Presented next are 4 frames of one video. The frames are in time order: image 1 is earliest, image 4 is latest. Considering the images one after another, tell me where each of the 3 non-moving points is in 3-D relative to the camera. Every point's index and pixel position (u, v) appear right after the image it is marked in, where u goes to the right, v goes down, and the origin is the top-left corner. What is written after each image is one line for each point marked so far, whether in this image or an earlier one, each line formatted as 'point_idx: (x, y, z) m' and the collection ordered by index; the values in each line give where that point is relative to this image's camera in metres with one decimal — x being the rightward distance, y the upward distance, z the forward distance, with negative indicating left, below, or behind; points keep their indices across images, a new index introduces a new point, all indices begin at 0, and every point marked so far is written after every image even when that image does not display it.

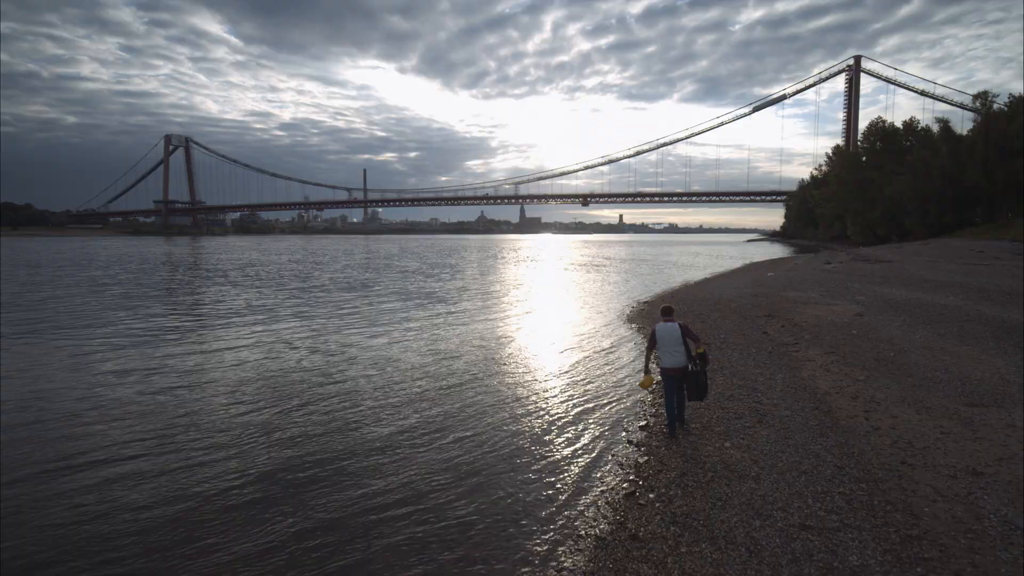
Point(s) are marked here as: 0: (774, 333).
0: (+4.6, -0.8, +9.3) m
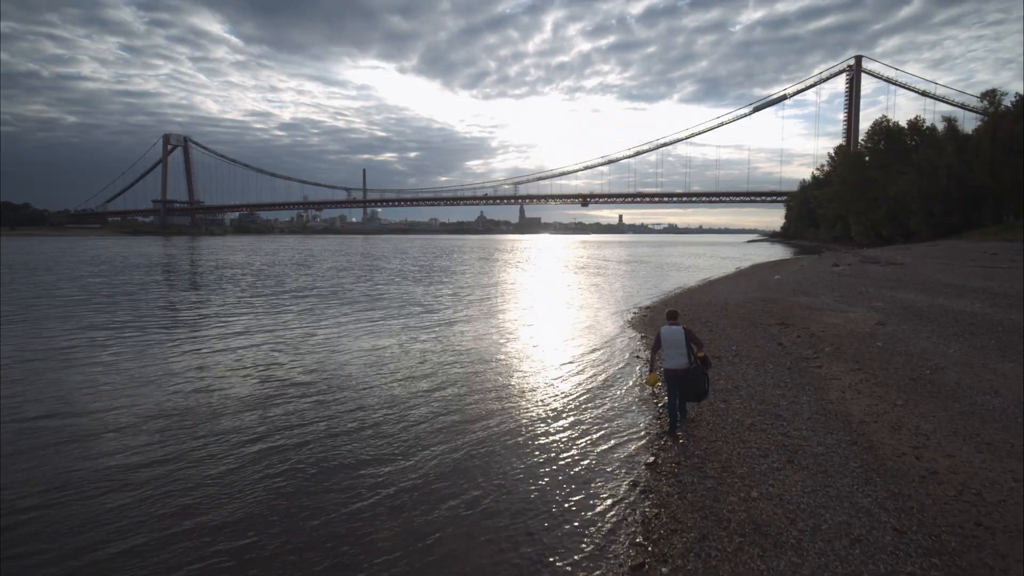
0: (+4.5, -0.9, +8.6) m
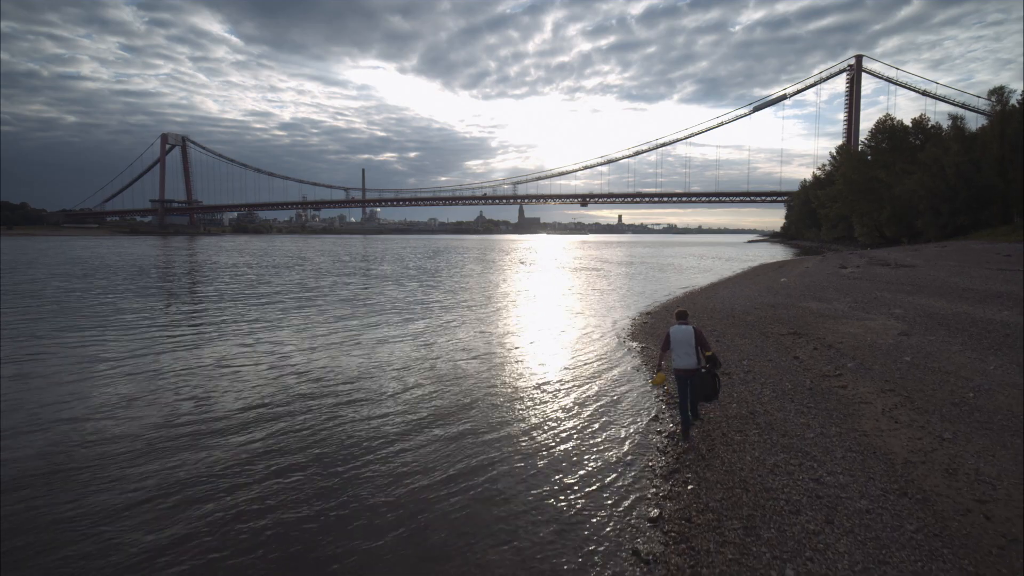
0: (+4.3, -1.0, +7.8) m
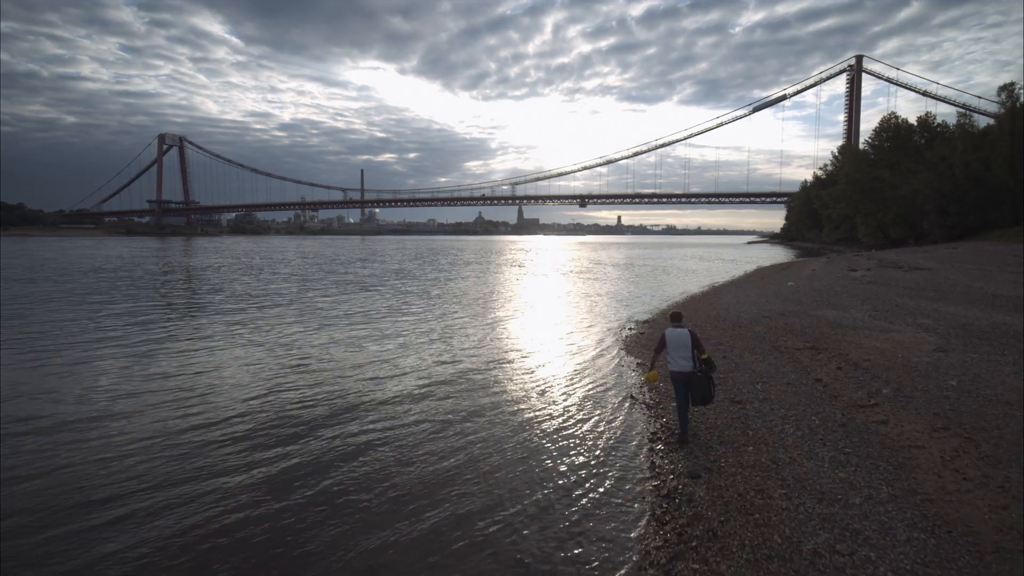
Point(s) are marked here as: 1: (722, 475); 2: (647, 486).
0: (+4.0, -1.1, +6.8) m
1: (+2.0, -1.8, +5.2) m
2: (+1.2, -1.8, +5.0) m
